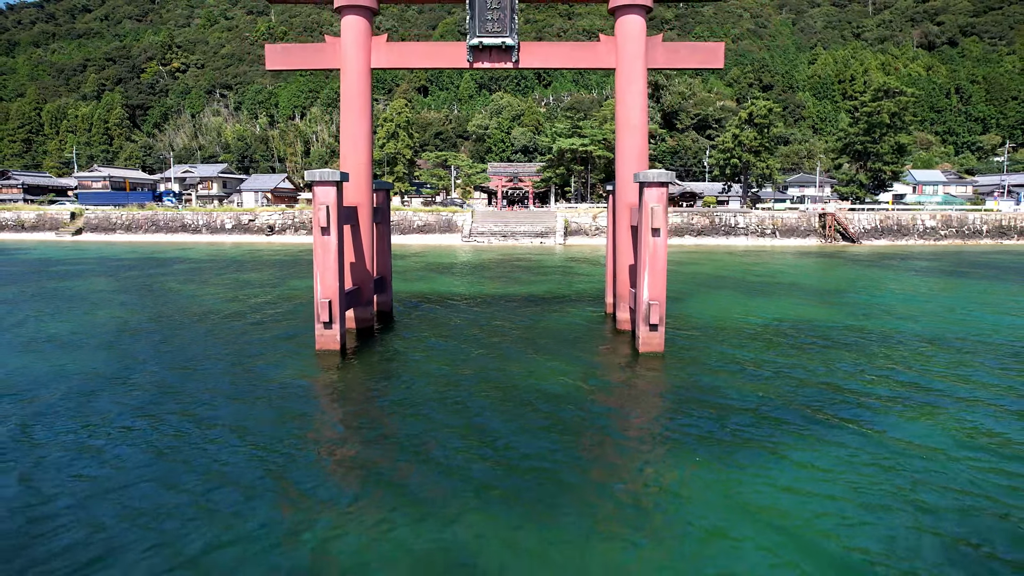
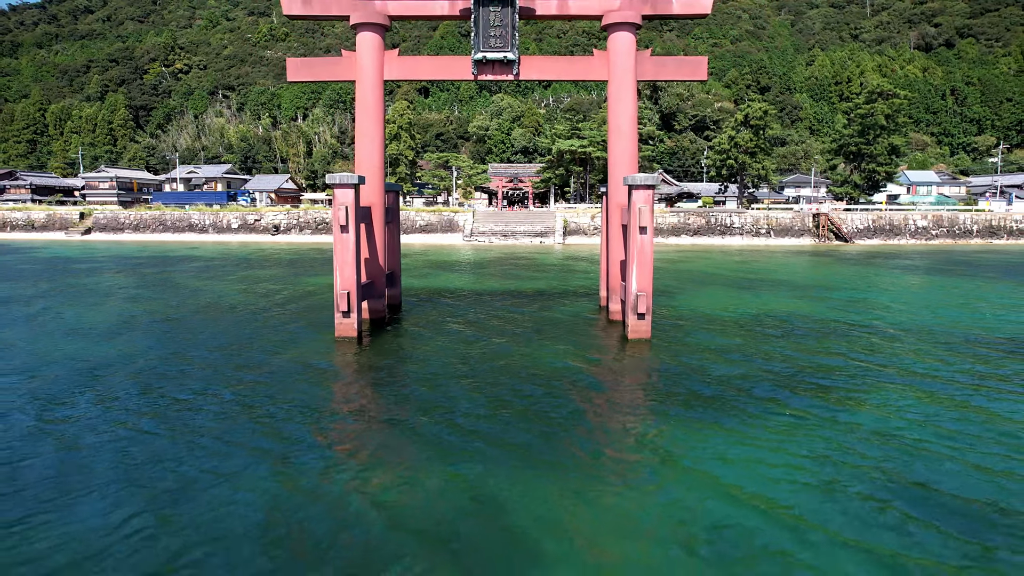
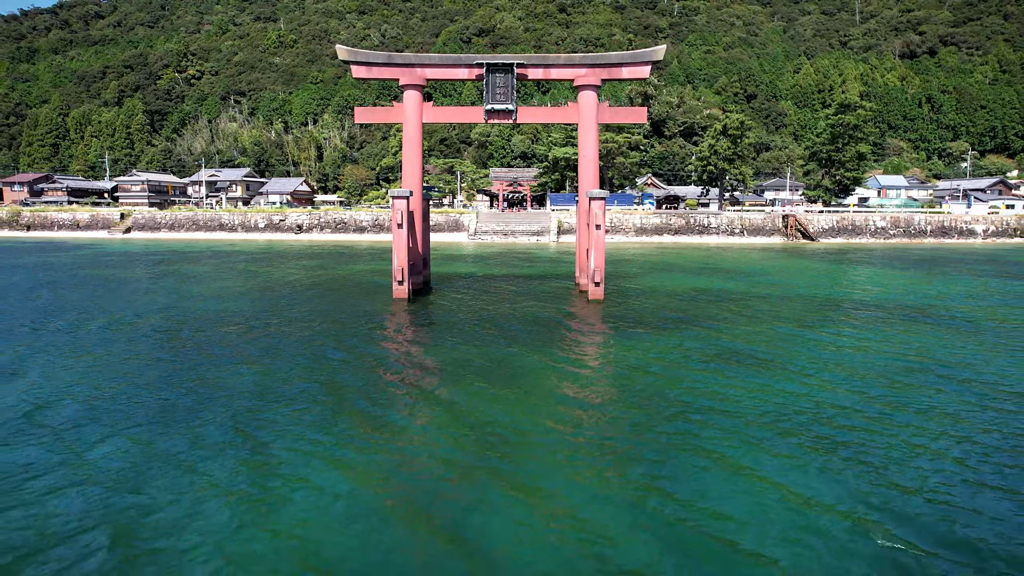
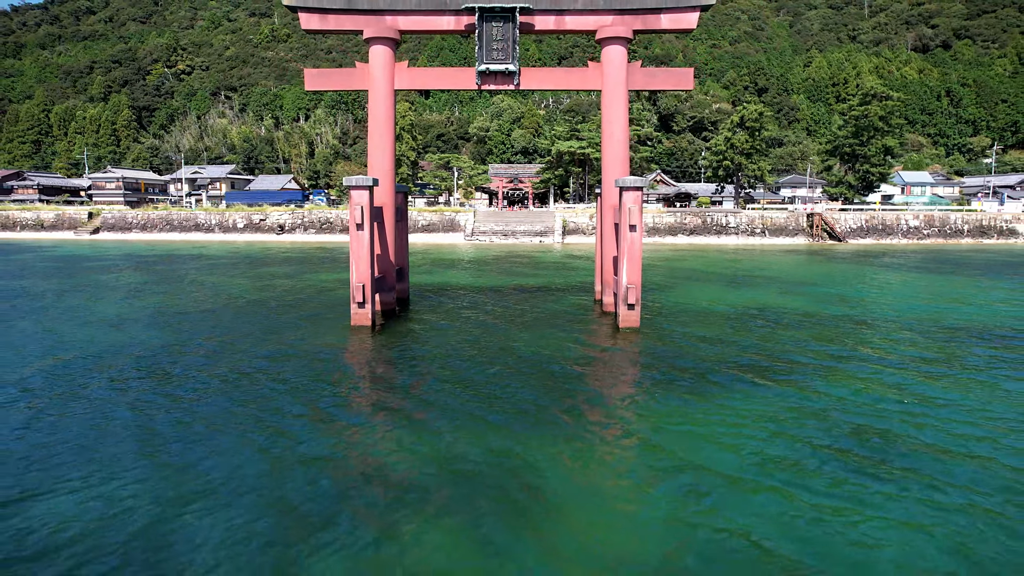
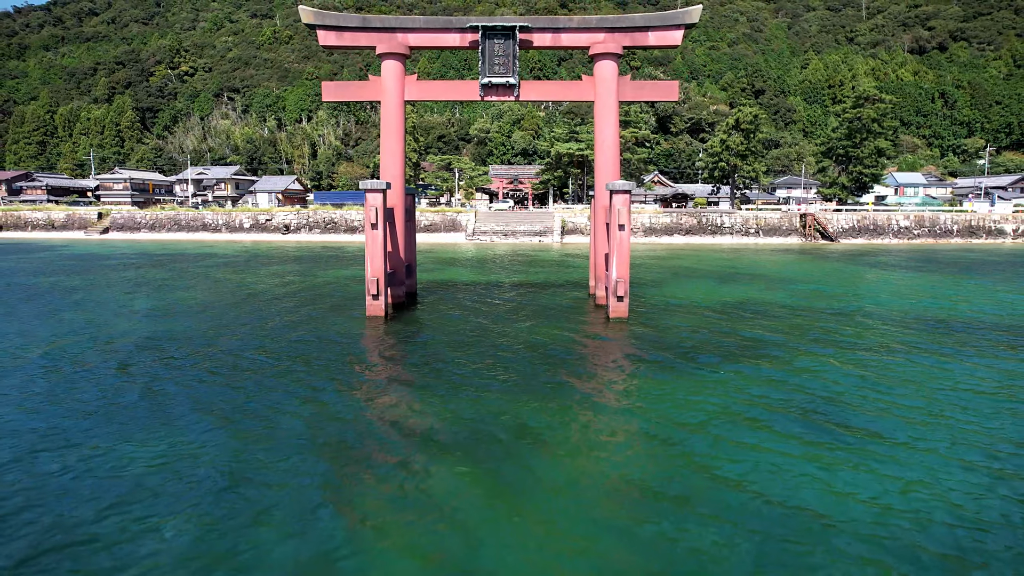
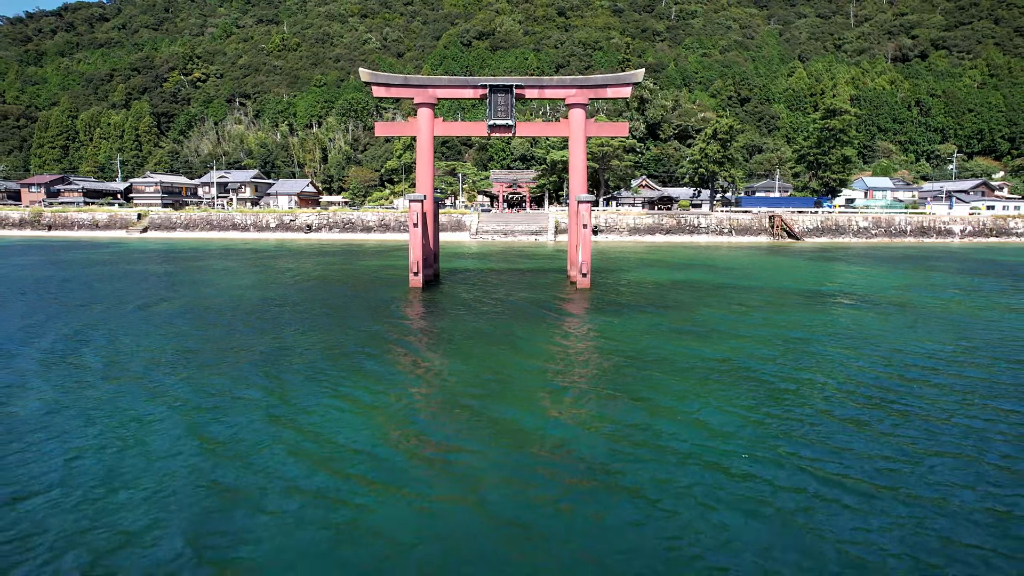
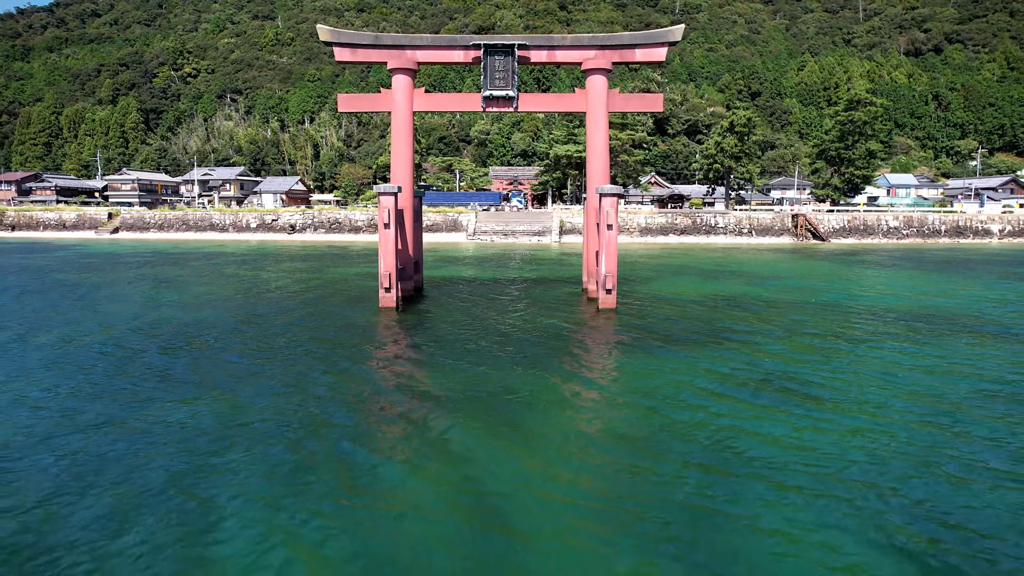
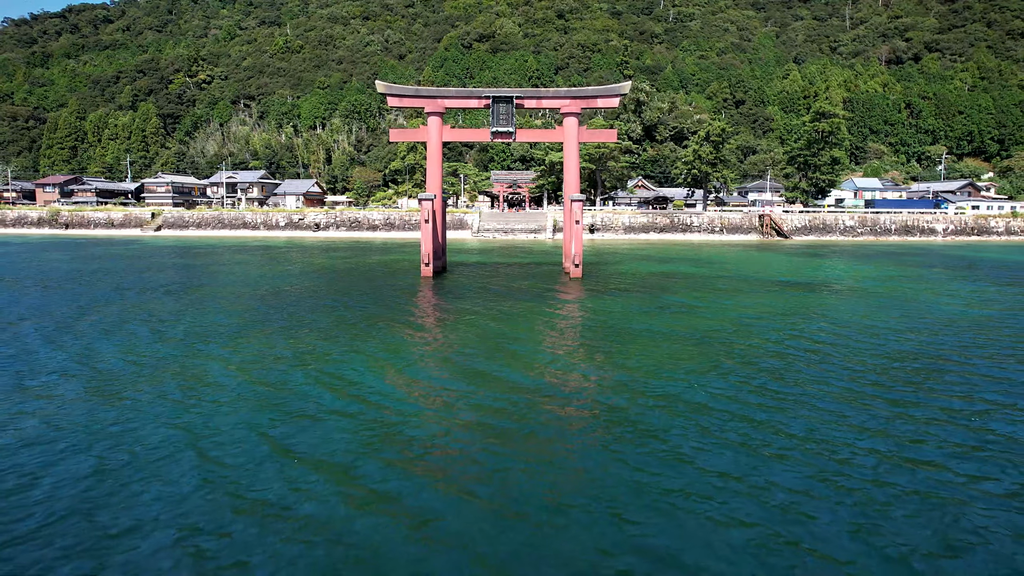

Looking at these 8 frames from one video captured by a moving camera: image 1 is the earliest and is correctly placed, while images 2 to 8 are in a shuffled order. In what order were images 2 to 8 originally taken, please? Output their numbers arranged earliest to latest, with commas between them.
2, 4, 5, 7, 3, 6, 8
